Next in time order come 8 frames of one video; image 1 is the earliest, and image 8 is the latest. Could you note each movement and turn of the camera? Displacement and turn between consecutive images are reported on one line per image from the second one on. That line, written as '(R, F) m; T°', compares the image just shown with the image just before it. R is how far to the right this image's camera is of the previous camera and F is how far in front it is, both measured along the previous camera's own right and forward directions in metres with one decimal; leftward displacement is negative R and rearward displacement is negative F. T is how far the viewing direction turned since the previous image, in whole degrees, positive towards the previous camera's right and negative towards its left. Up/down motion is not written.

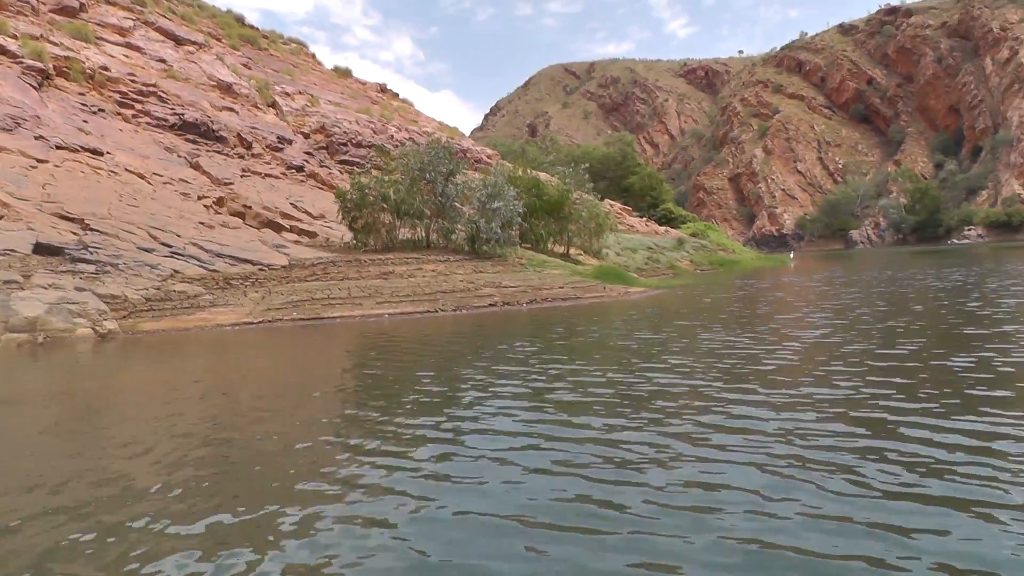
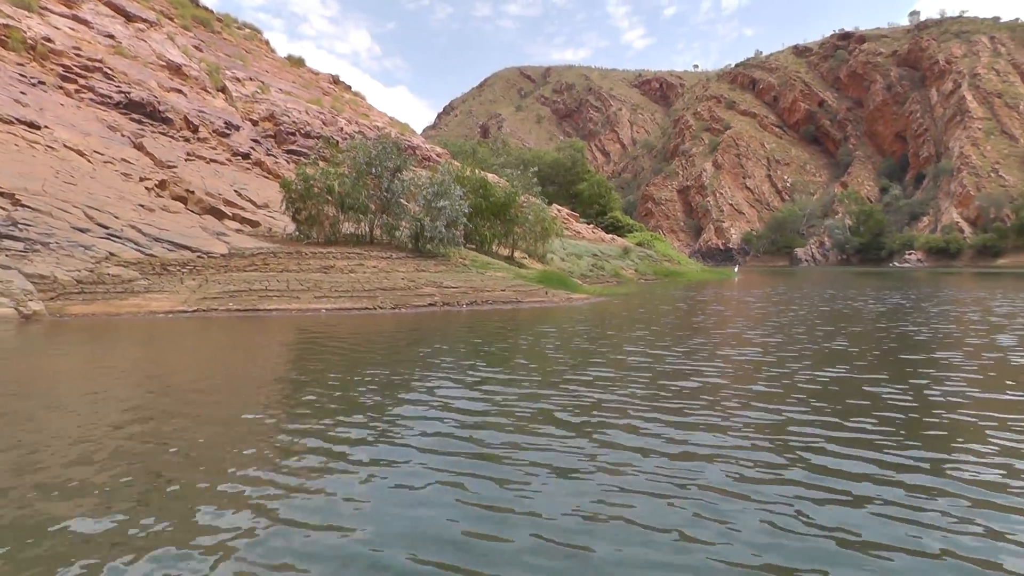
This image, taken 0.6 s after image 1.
(+0.1, +0.2) m; +3°
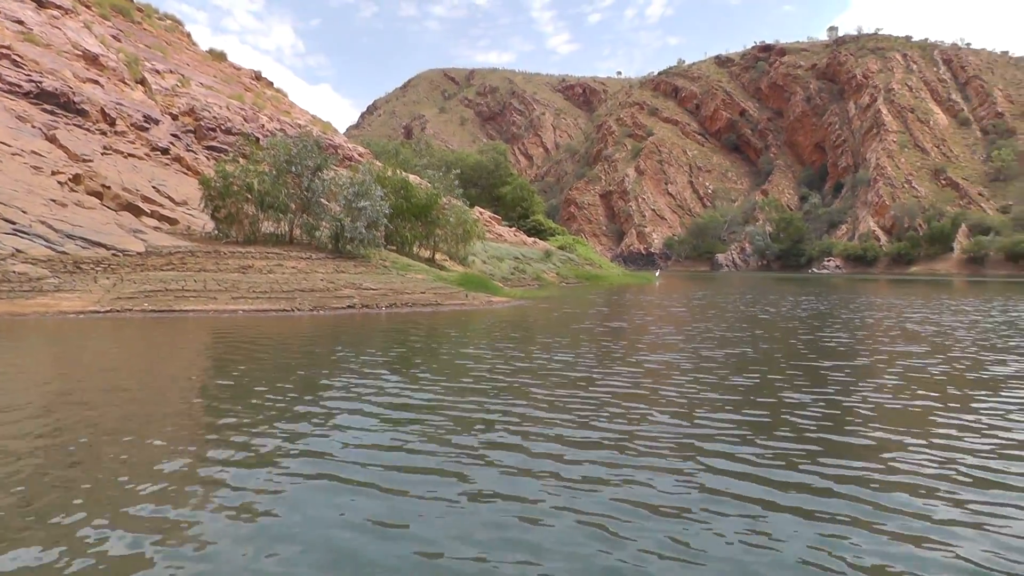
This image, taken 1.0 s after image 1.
(+0.1, -0.1) m; +4°
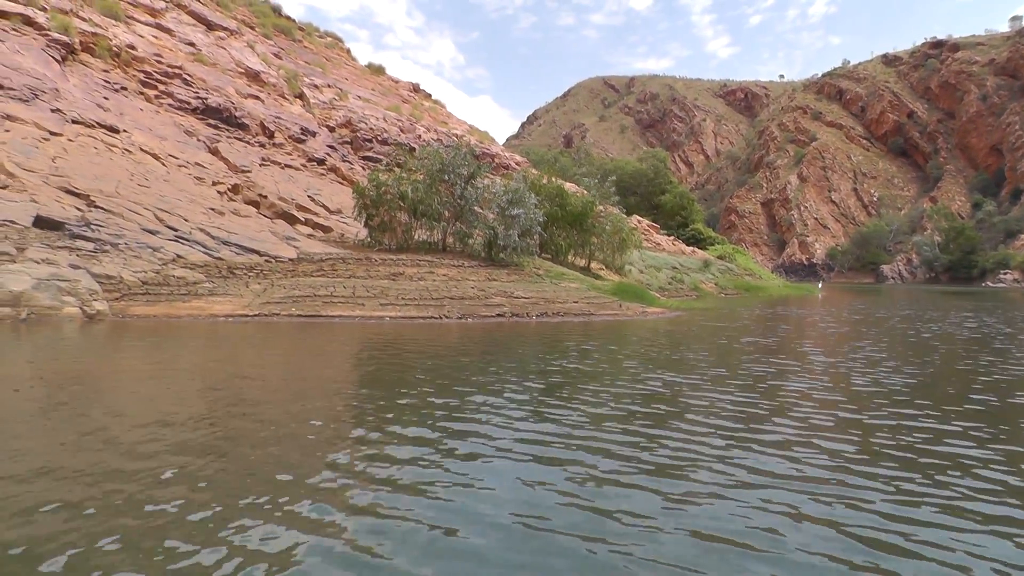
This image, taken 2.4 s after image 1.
(0.0, +1.0) m; -8°
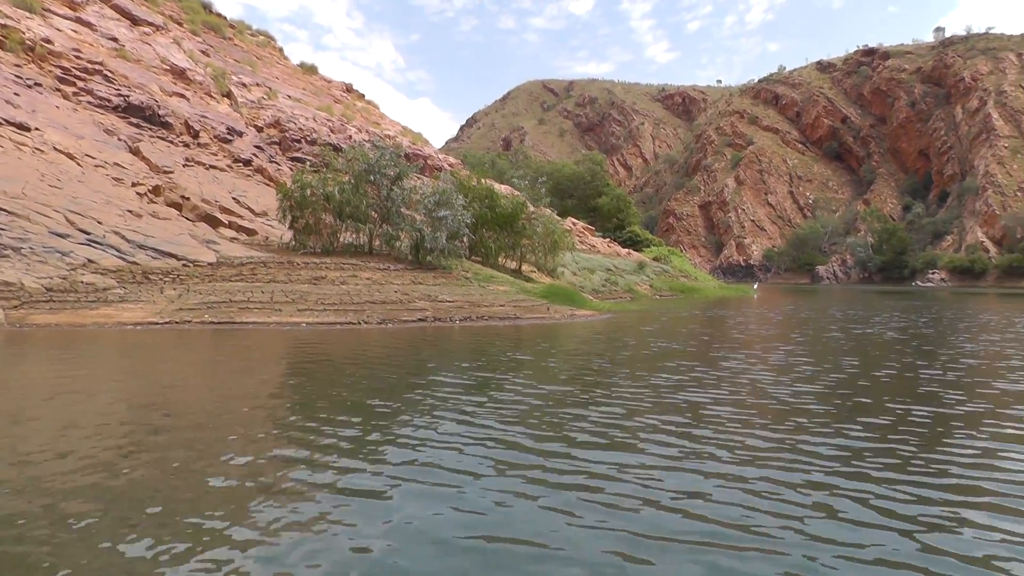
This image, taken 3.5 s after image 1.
(+0.3, +0.5) m; +3°
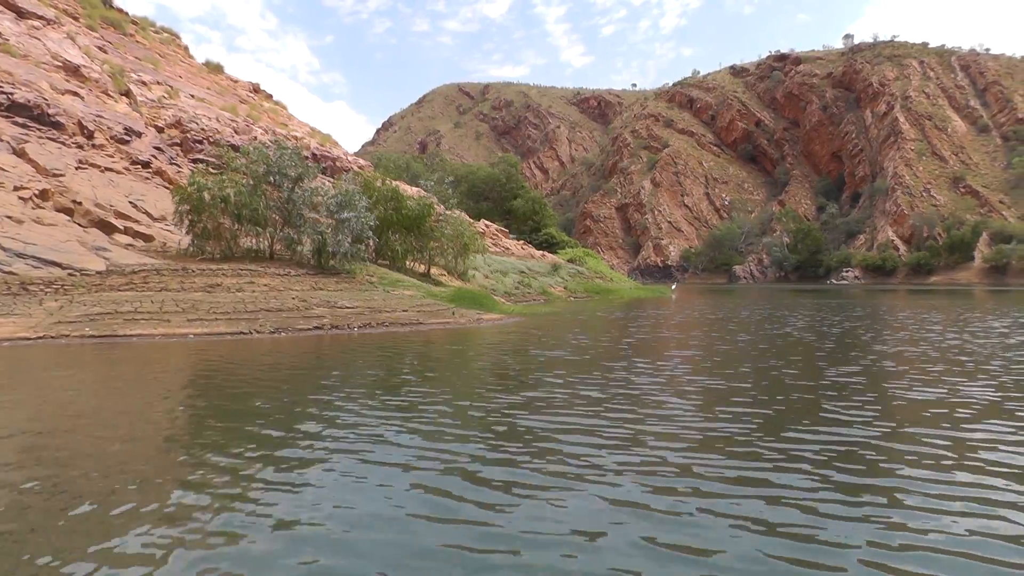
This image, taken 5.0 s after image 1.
(+0.4, +0.6) m; +4°
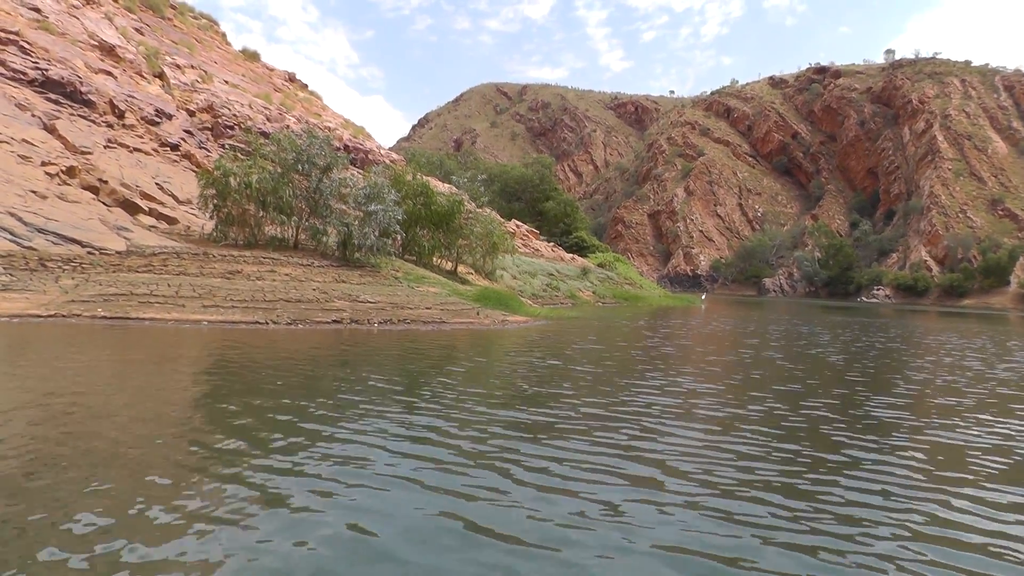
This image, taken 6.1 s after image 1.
(0.0, +0.7) m; -2°
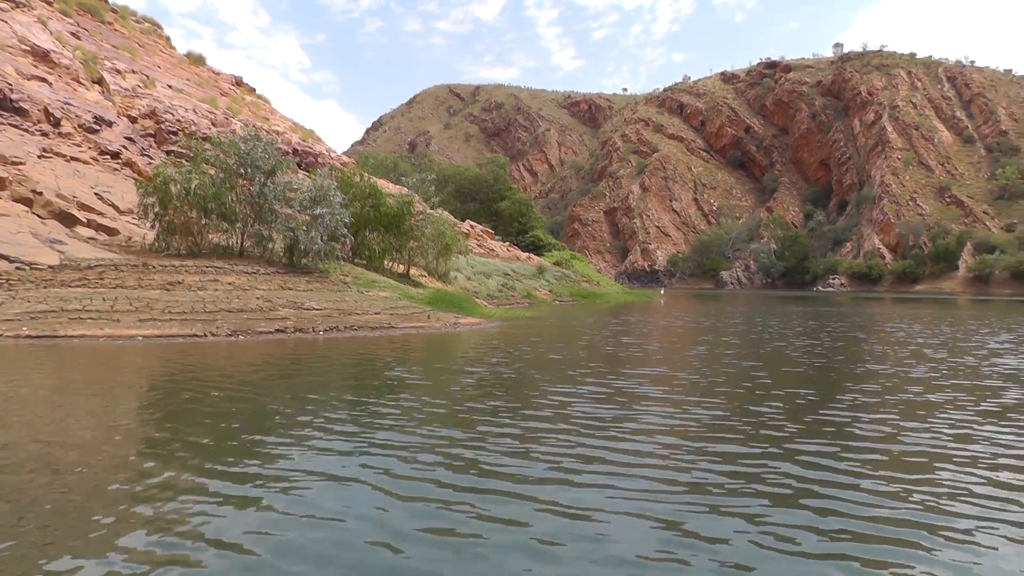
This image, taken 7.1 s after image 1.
(+0.2, +0.6) m; +2°
